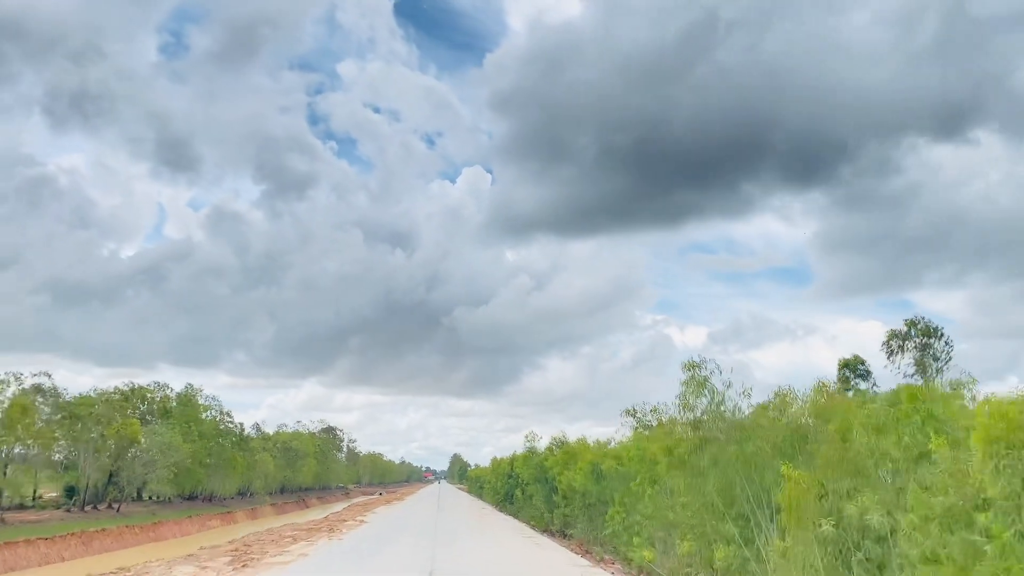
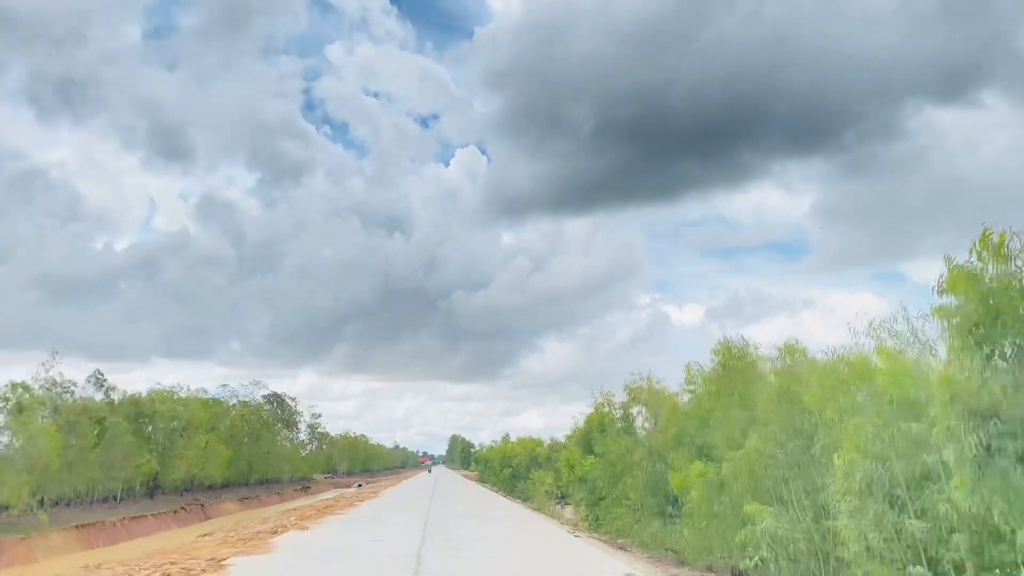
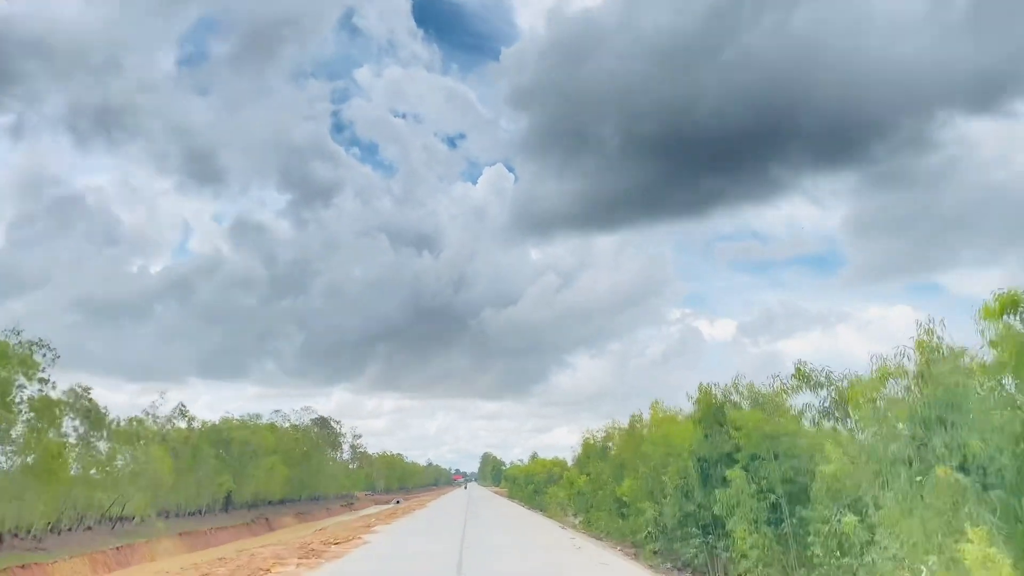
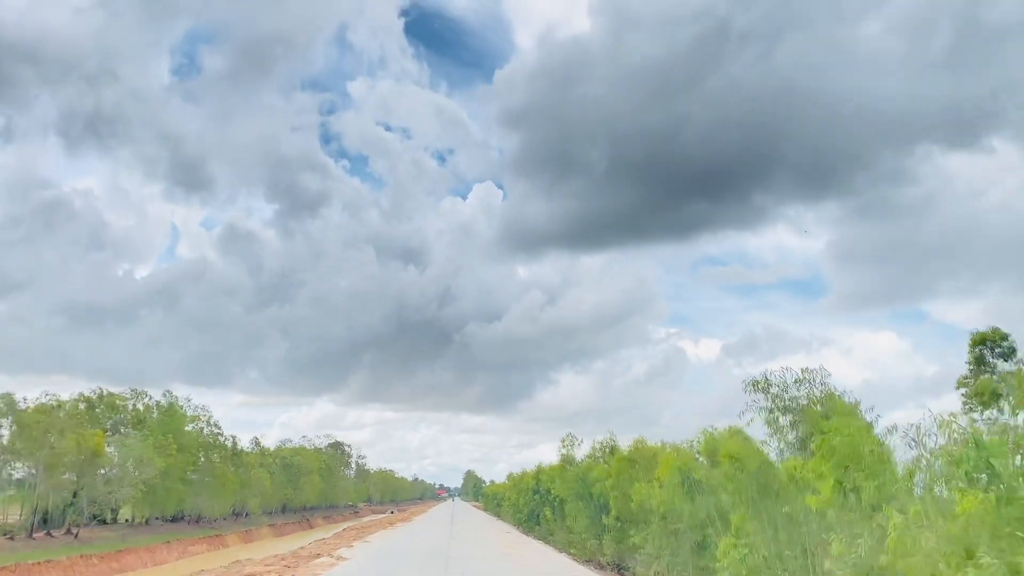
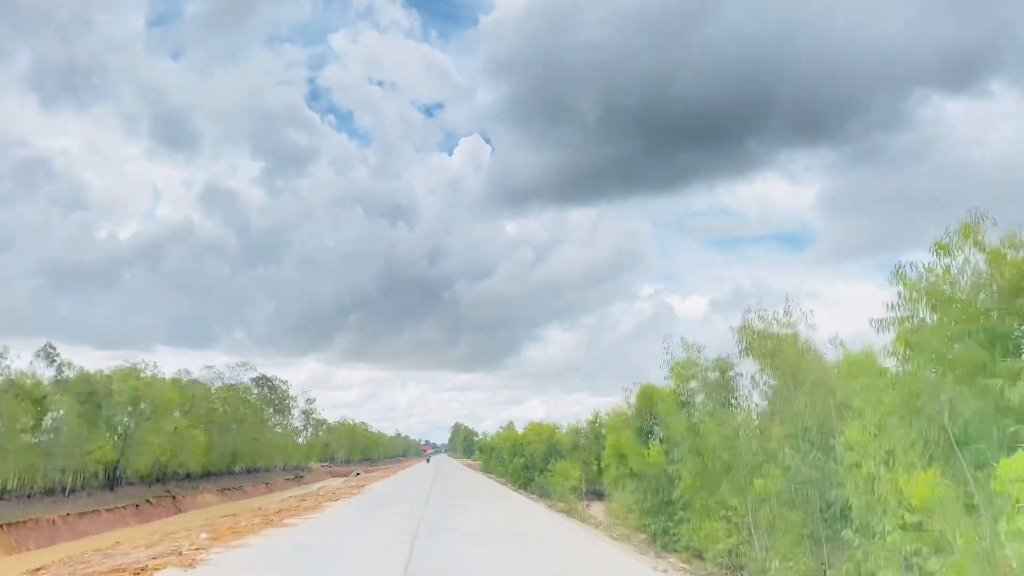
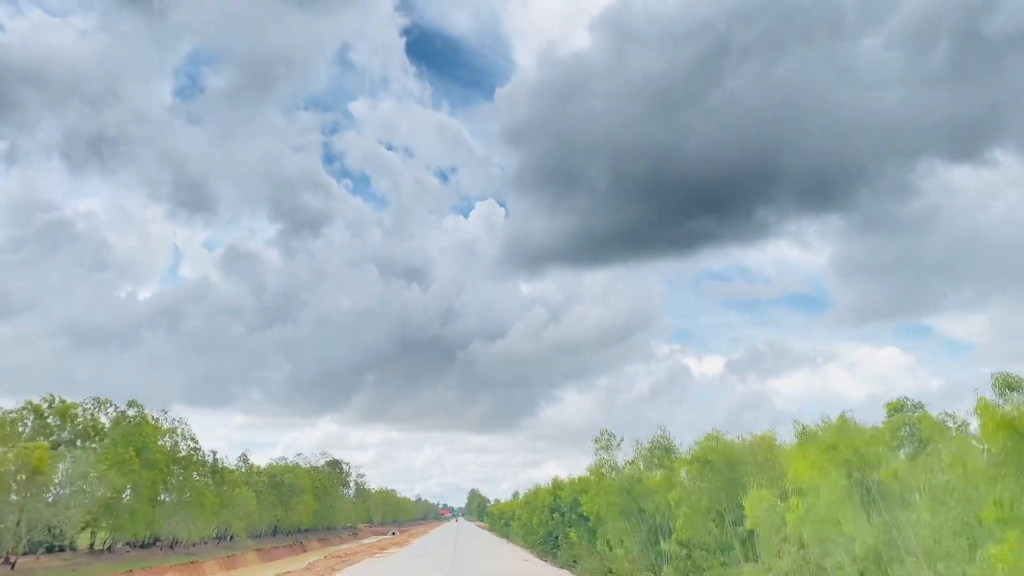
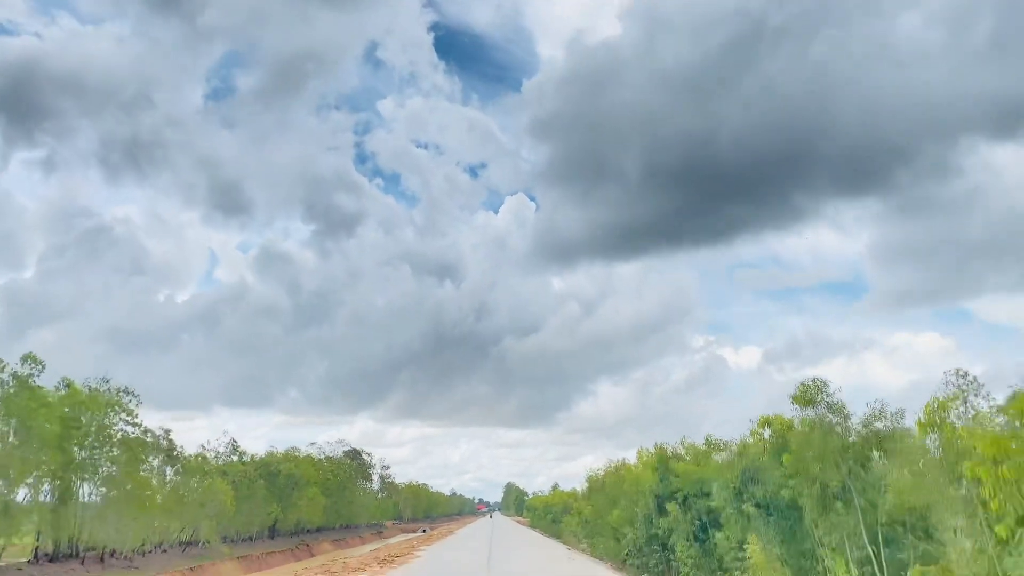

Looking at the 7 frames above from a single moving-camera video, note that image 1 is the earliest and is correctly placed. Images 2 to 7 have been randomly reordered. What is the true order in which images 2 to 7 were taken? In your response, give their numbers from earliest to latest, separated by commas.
4, 6, 7, 3, 2, 5
